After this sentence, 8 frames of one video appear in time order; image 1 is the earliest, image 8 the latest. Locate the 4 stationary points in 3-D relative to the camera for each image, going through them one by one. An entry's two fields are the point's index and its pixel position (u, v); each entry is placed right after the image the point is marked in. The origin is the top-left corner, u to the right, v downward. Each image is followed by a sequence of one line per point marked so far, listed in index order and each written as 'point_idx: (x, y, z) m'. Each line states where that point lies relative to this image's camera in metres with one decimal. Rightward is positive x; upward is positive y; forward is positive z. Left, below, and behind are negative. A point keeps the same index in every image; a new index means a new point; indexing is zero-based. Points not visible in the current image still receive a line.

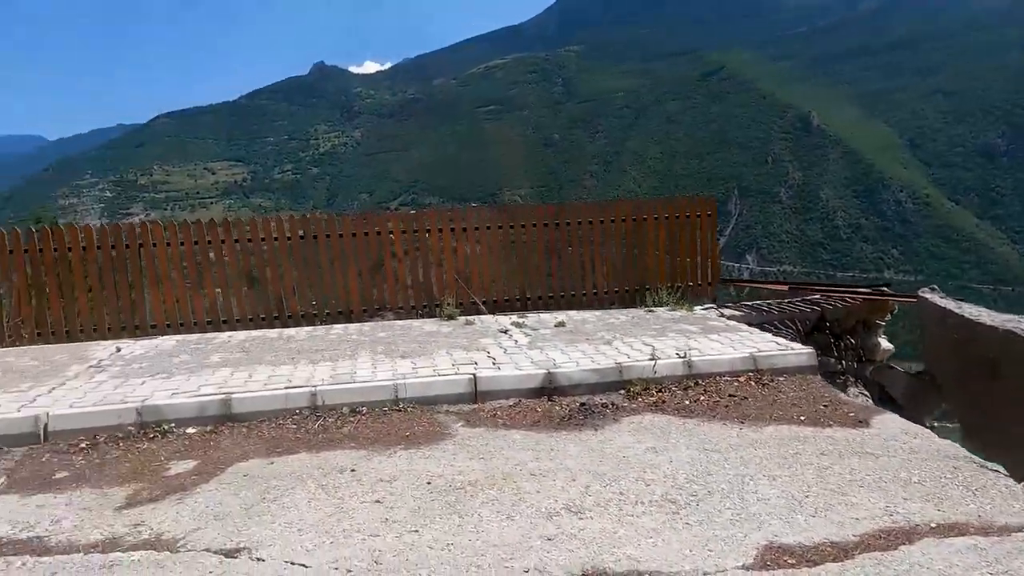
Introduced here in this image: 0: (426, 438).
0: (-0.7, -1.2, +5.2) m
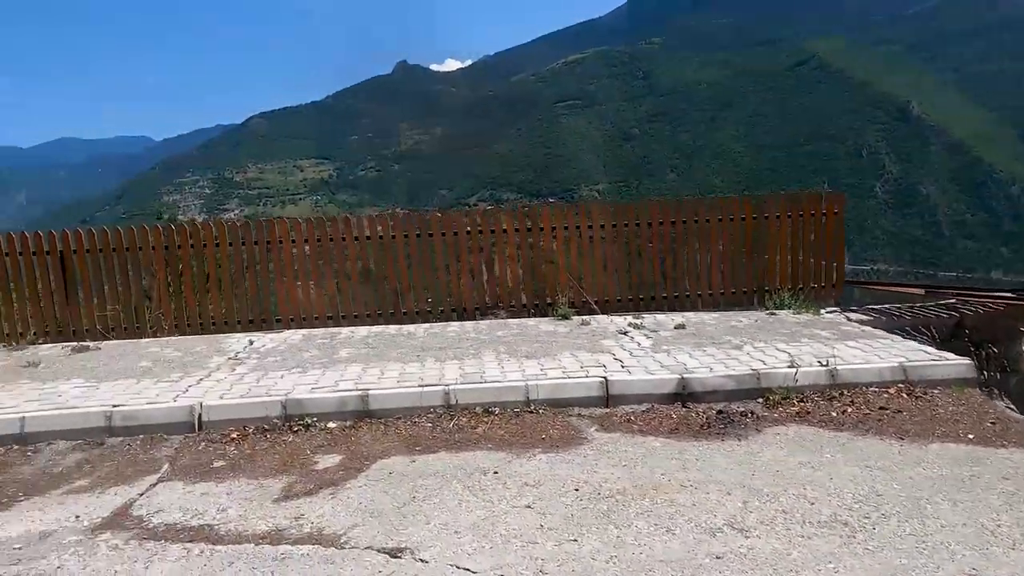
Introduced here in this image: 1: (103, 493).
0: (+0.4, -1.2, +5.1) m
1: (-2.8, -1.4, +4.5) m
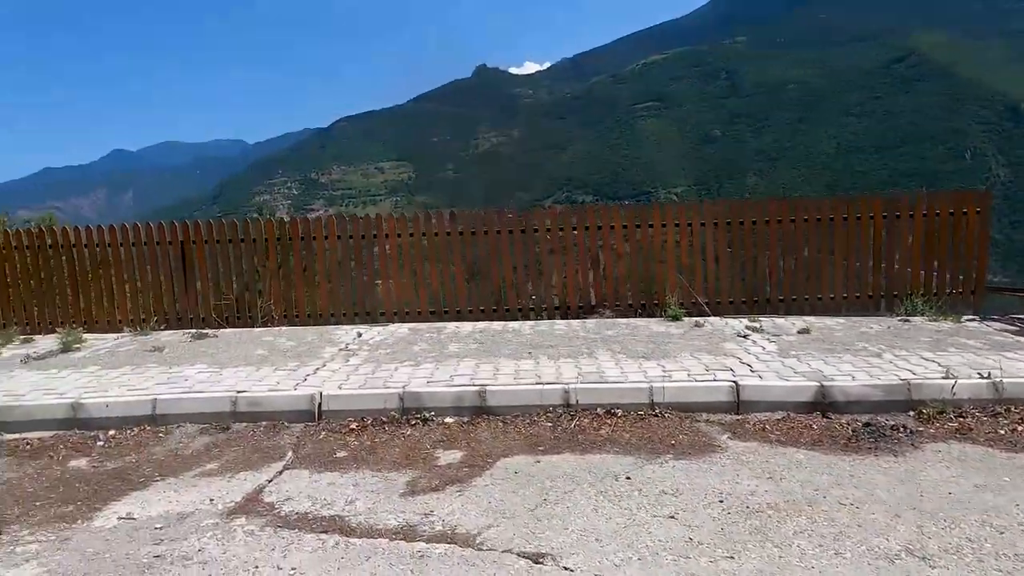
0: (+1.3, -1.1, +4.8) m
1: (-1.9, -1.3, +4.5) m
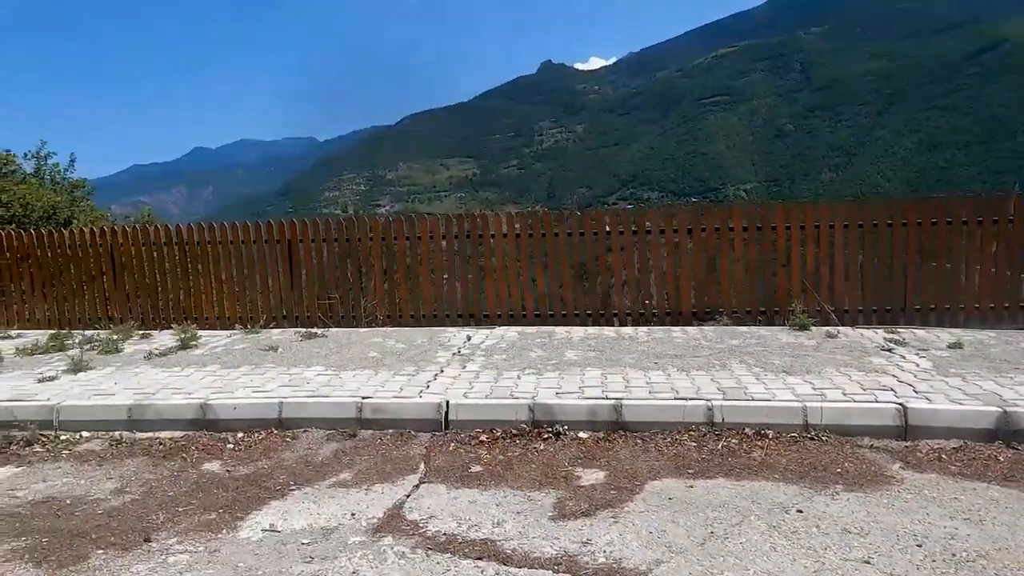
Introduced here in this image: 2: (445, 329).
0: (+2.3, -1.2, +4.3) m
1: (-0.9, -1.3, +4.4) m
2: (-0.8, -0.5, +7.9) m
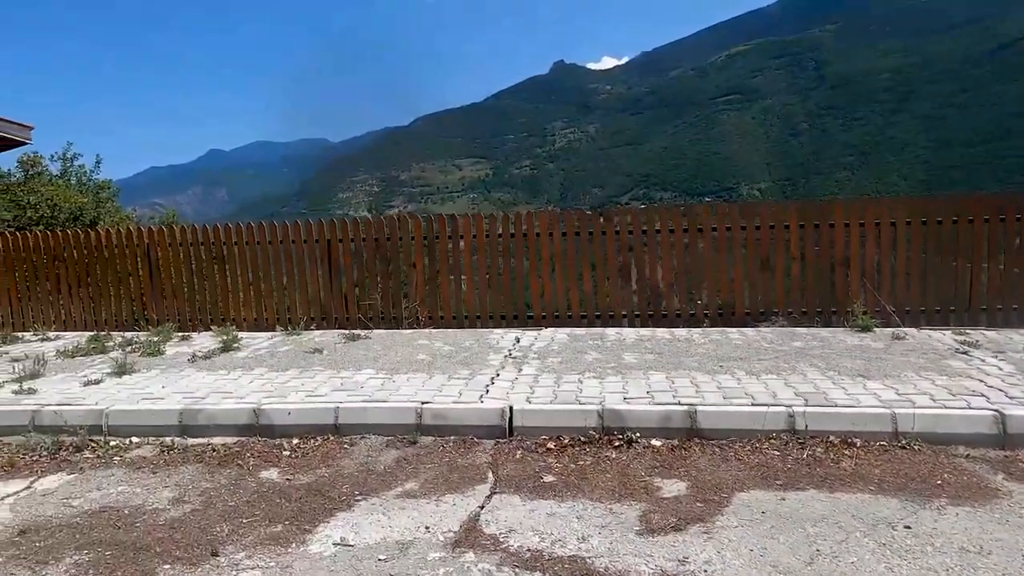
0: (+2.8, -1.2, +4.0) m
1: (-0.4, -1.3, +4.1) m
2: (-0.2, -0.5, +7.7) m
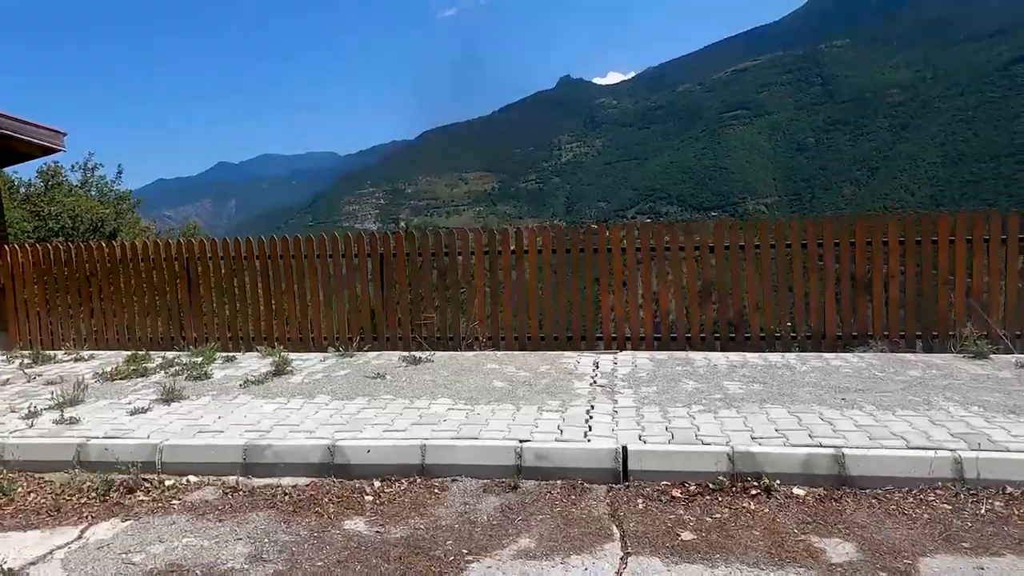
0: (+3.5, -1.4, +3.4) m
1: (+0.3, -1.5, +3.5) m
2: (+0.5, -0.7, +7.1) m
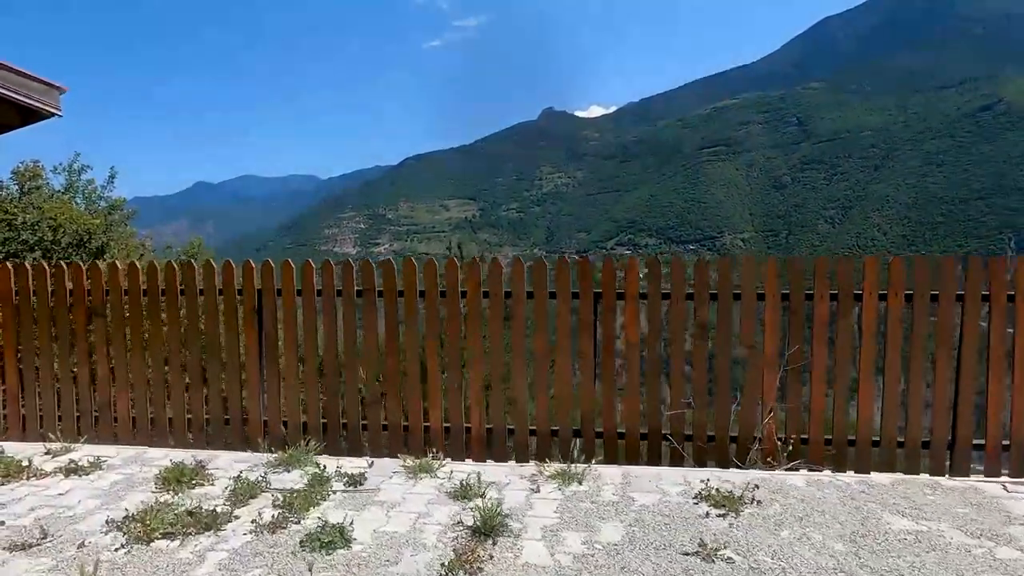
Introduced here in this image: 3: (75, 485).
0: (+5.8, -1.8, +0.2) m
1: (+2.6, -1.8, +0.3) m
2: (+2.7, -1.2, +3.9) m
3: (-2.7, -1.2, +4.1) m
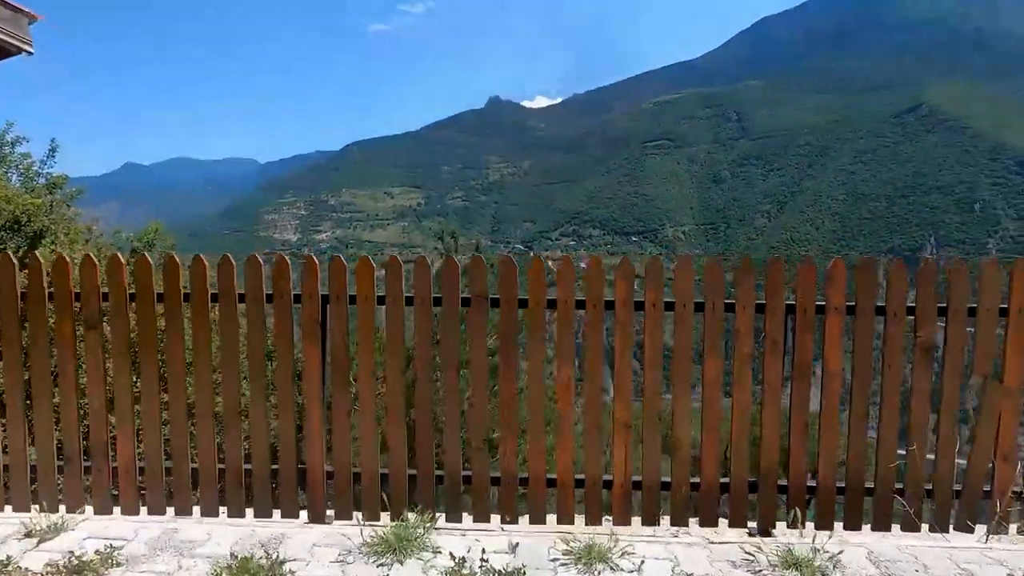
0: (+7.0, -1.9, -0.4) m
1: (+3.8, -1.9, -0.7) m
2: (+3.7, -1.2, +2.9) m
3: (-1.7, -1.2, +2.7) m
